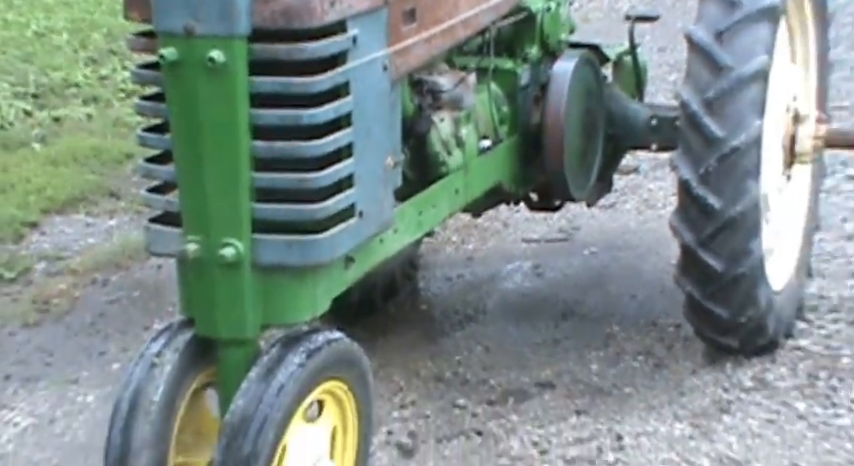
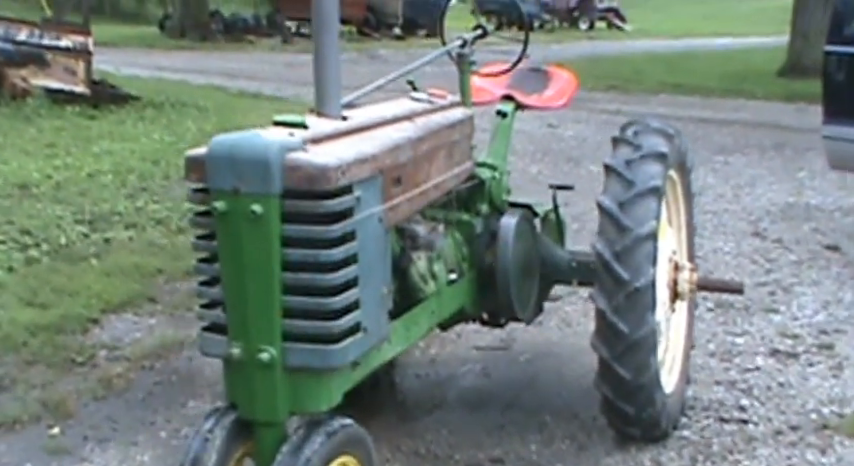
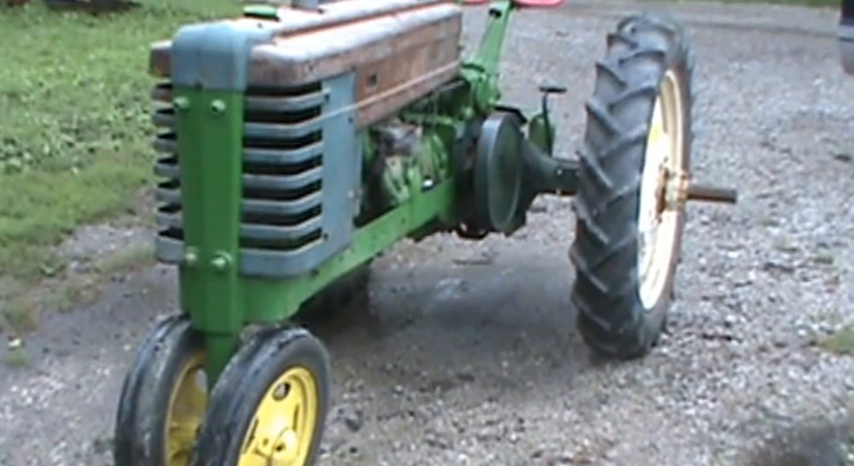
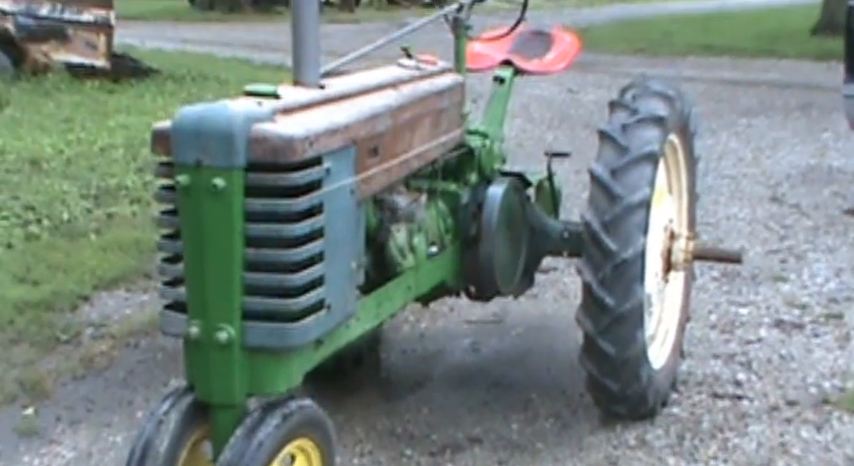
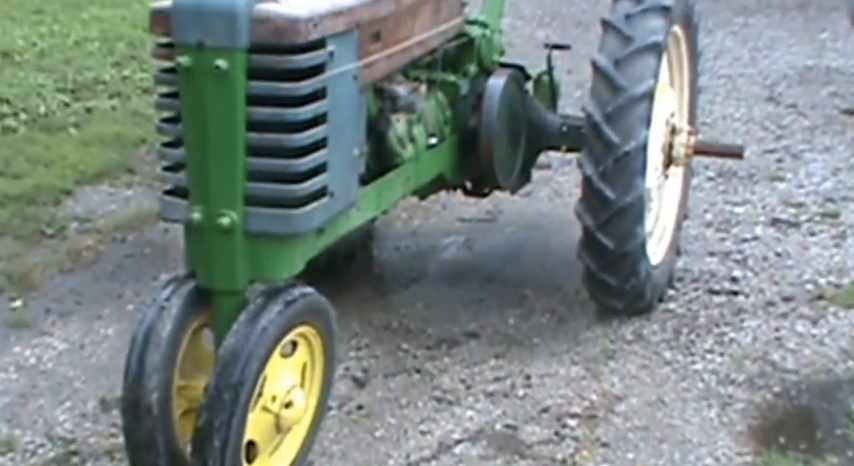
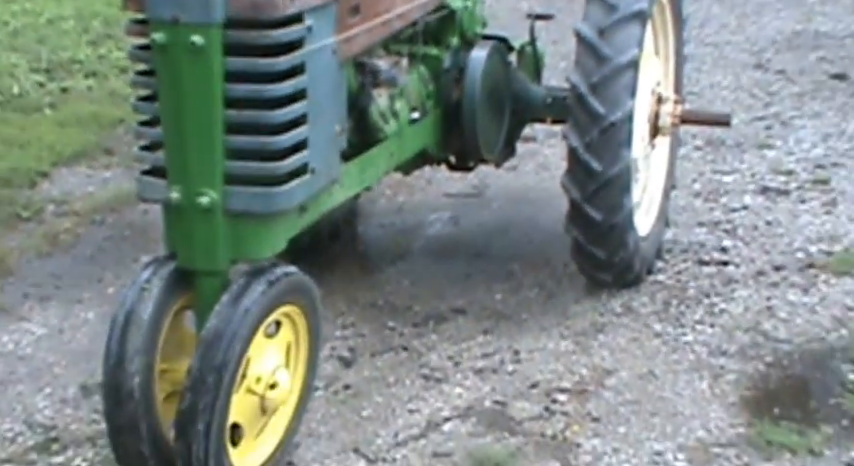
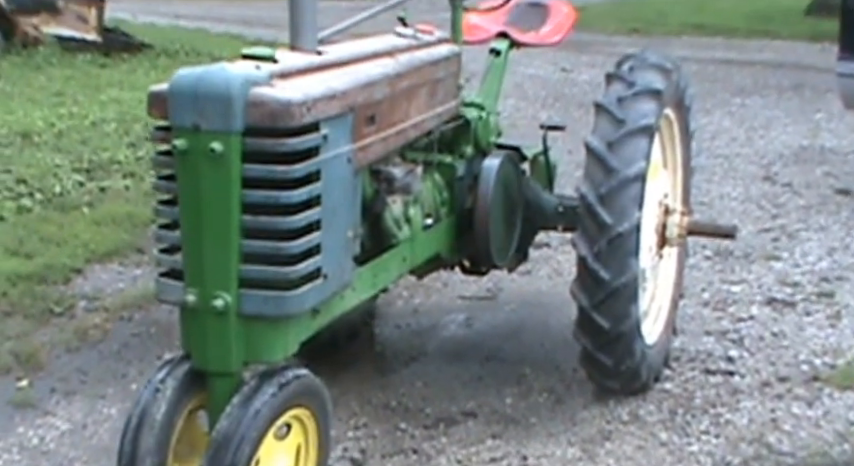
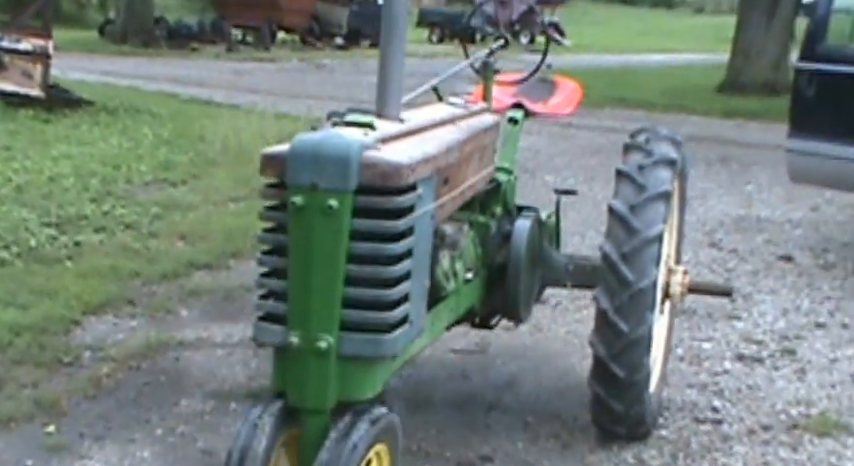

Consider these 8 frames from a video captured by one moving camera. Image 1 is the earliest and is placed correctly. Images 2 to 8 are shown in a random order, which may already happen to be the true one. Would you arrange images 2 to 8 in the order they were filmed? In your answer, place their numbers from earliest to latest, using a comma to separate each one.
6, 5, 3, 7, 4, 2, 8
